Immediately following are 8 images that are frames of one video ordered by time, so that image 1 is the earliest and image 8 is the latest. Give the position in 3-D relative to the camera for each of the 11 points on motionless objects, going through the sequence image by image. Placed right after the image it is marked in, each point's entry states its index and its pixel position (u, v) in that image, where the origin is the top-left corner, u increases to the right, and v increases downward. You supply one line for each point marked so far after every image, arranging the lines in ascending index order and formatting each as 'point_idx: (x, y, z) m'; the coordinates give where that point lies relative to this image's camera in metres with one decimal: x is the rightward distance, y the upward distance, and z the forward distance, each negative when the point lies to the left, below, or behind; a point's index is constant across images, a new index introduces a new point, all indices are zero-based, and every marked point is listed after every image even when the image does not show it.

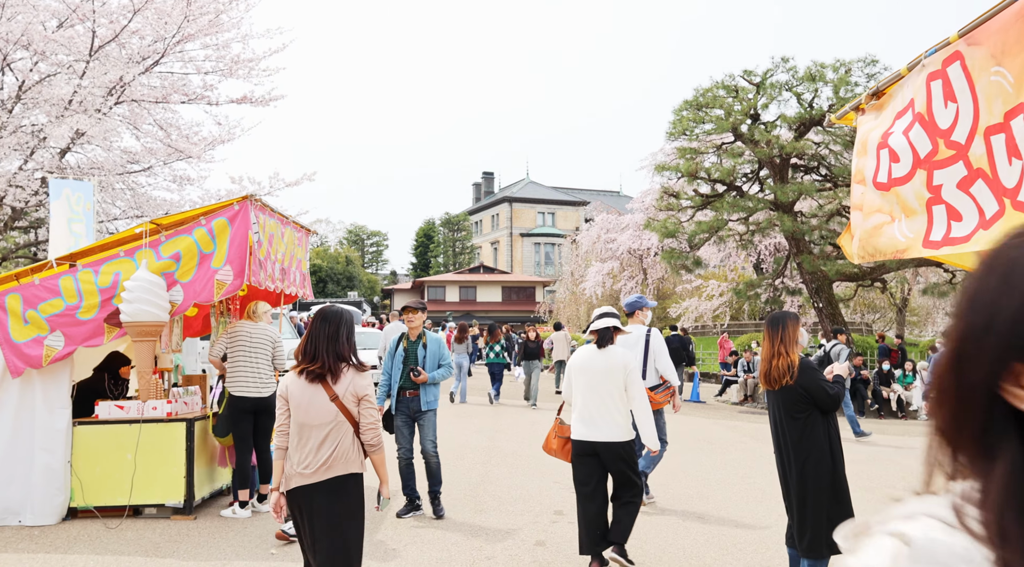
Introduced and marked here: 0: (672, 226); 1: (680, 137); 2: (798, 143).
0: (+4.0, +1.5, +19.5) m
1: (+4.3, +3.7, +20.0) m
2: (+6.6, +3.3, +18.2) m
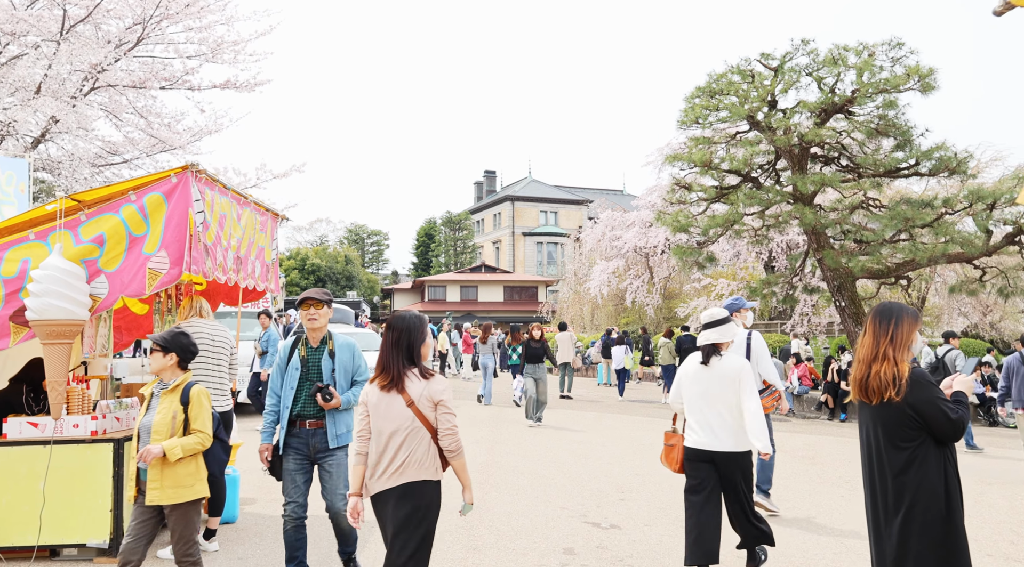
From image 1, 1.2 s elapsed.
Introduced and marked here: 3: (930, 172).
0: (+4.1, +1.5, +18.4) m
1: (+4.3, +3.8, +18.8) m
2: (+6.7, +3.3, +17.1) m
3: (+9.0, +2.4, +16.9) m
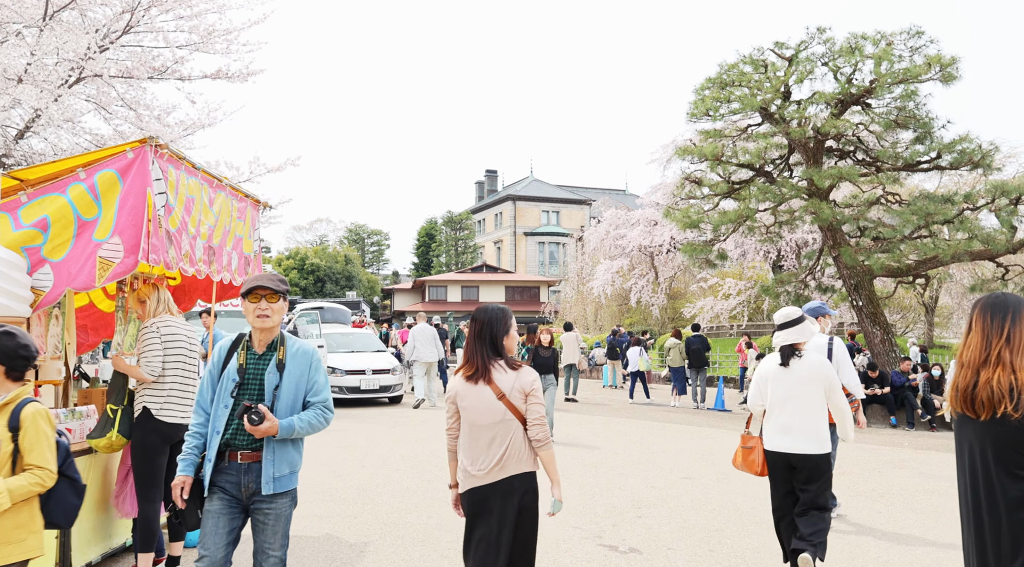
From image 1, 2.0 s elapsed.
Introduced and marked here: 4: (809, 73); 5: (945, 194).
0: (+4.1, +1.6, +17.7) m
1: (+4.4, +3.8, +18.1) m
2: (+6.7, +3.4, +16.4) m
3: (+9.1, +2.4, +16.2) m
4: (+6.3, +4.5, +16.6) m
5: (+9.1, +1.9, +16.6) m
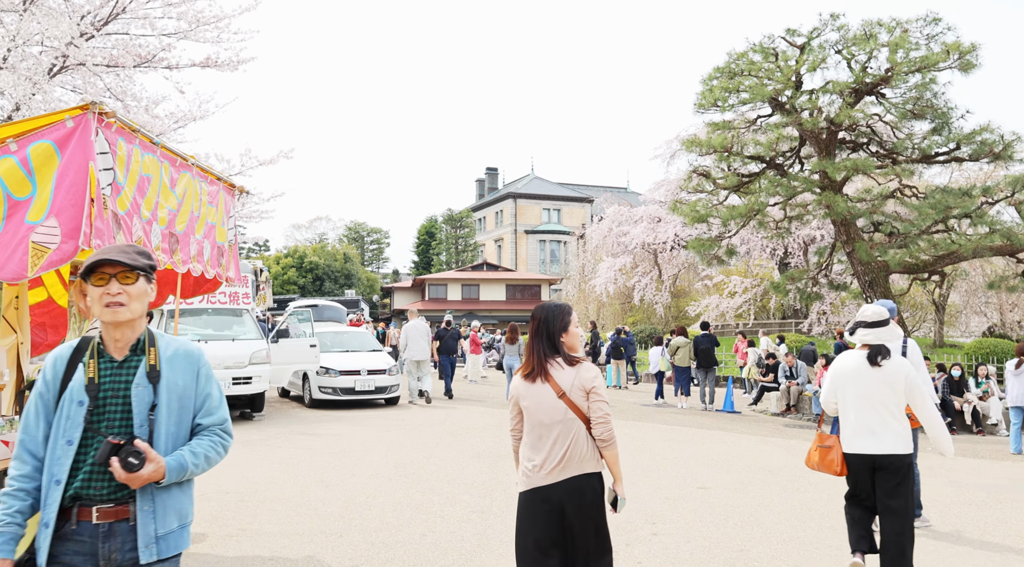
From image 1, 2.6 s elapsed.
0: (+4.1, +1.6, +17.0) m
1: (+4.4, +3.9, +17.5) m
2: (+6.8, +3.4, +15.7) m
3: (+9.1, +2.5, +15.5) m
4: (+6.3, +4.5, +16.0) m
5: (+9.2, +2.0, +15.9) m
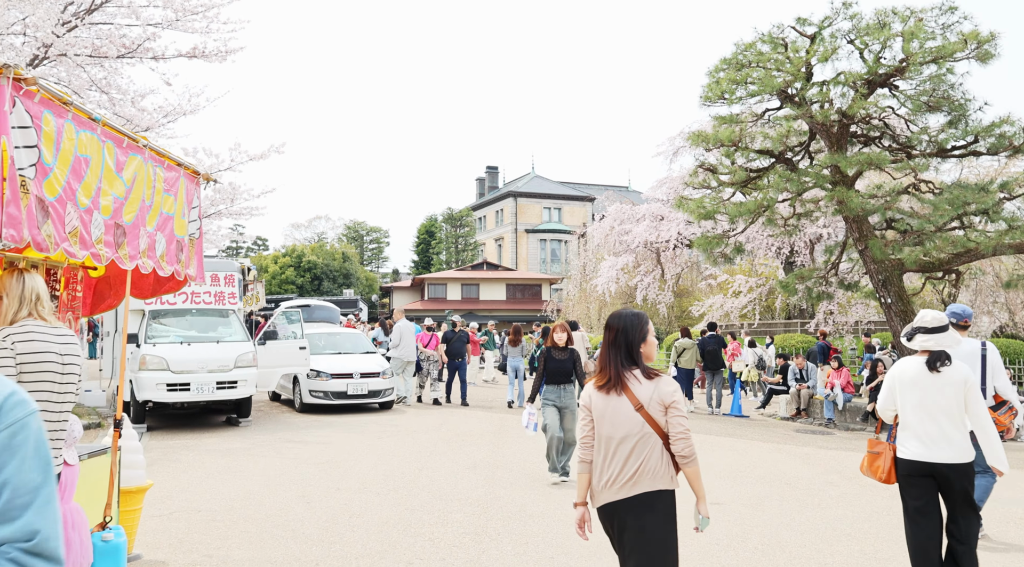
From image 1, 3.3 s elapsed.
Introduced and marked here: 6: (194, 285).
0: (+4.1, +1.6, +16.4) m
1: (+4.4, +3.9, +16.9) m
2: (+6.7, +3.5, +15.1) m
3: (+9.1, +2.5, +14.9) m
4: (+6.3, +4.6, +15.3) m
5: (+9.1, +2.0, +15.3) m
6: (-5.1, 0.0, +12.4) m
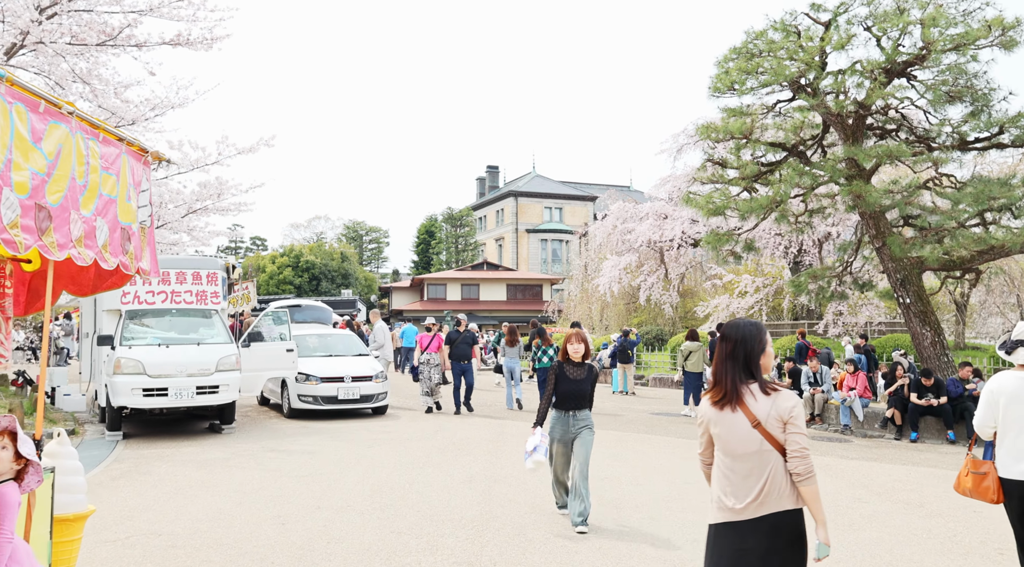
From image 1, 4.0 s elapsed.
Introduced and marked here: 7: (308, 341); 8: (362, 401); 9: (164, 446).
0: (+4.1, +1.7, +15.7) m
1: (+4.4, +3.9, +16.2) m
2: (+6.7, +3.5, +14.4) m
3: (+9.1, +2.5, +14.2) m
4: (+6.3, +4.6, +14.6) m
5: (+9.1, +2.0, +14.6) m
6: (-5.1, 0.0, +11.7) m
7: (-3.7, -1.0, +14.3) m
8: (-2.5, -2.0, +13.2) m
9: (-4.6, -2.2, +10.4) m
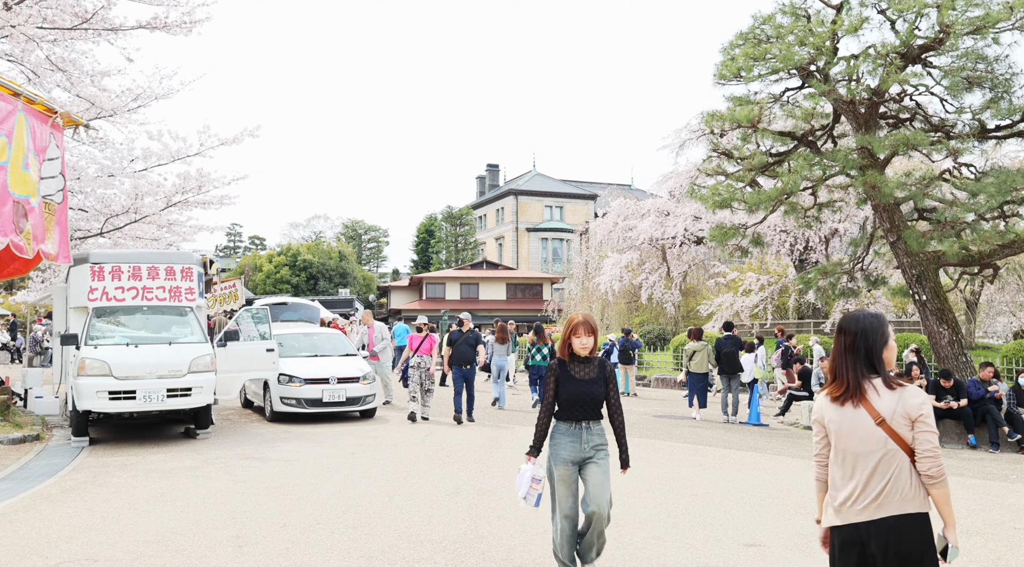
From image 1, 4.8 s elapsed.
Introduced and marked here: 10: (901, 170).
0: (+4.1, +1.7, +15.0) m
1: (+4.3, +4.0, +15.4) m
2: (+6.7, +3.6, +13.7) m
3: (+9.0, +2.6, +13.4) m
4: (+6.2, +4.6, +13.9) m
5: (+9.1, +2.1, +13.8) m
6: (-5.2, +0.1, +11.0) m
7: (-3.8, -1.0, +13.5) m
8: (-2.6, -1.9, +12.4) m
9: (-4.7, -2.1, +9.6) m
10: (+7.9, +2.3, +15.9) m
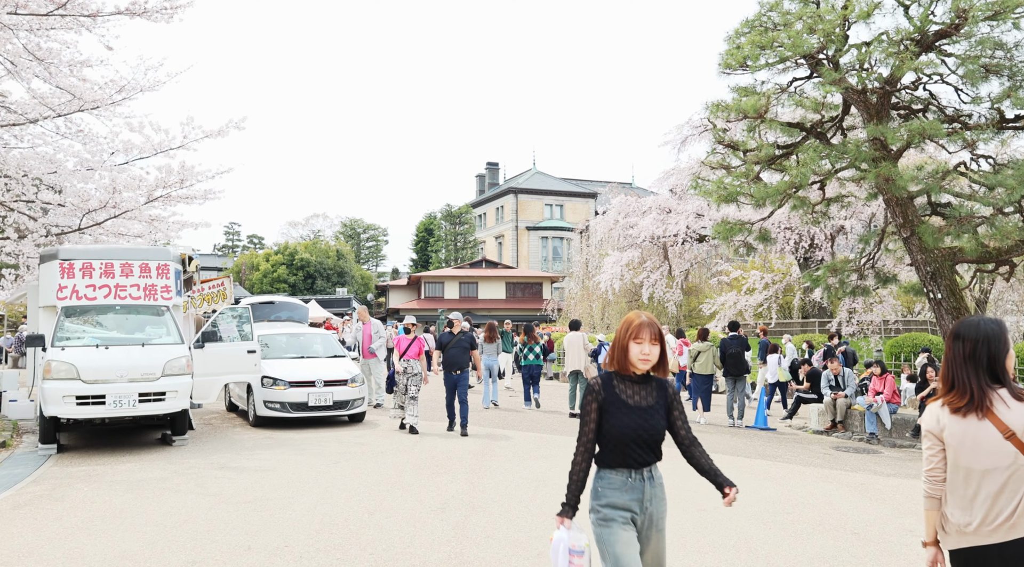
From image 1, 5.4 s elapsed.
0: (+4.0, +1.8, +14.4) m
1: (+4.3, +4.0, +14.8) m
2: (+6.6, +3.6, +13.0) m
3: (+8.9, +2.7, +12.8) m
4: (+6.1, +4.7, +13.3) m
5: (+9.0, +2.1, +13.2) m
6: (-5.2, +0.1, +10.4) m
7: (-3.9, -0.9, +12.9) m
8: (-2.7, -1.9, +11.8) m
9: (-4.8, -2.1, +9.0) m
10: (+7.9, +2.4, +15.3) m
